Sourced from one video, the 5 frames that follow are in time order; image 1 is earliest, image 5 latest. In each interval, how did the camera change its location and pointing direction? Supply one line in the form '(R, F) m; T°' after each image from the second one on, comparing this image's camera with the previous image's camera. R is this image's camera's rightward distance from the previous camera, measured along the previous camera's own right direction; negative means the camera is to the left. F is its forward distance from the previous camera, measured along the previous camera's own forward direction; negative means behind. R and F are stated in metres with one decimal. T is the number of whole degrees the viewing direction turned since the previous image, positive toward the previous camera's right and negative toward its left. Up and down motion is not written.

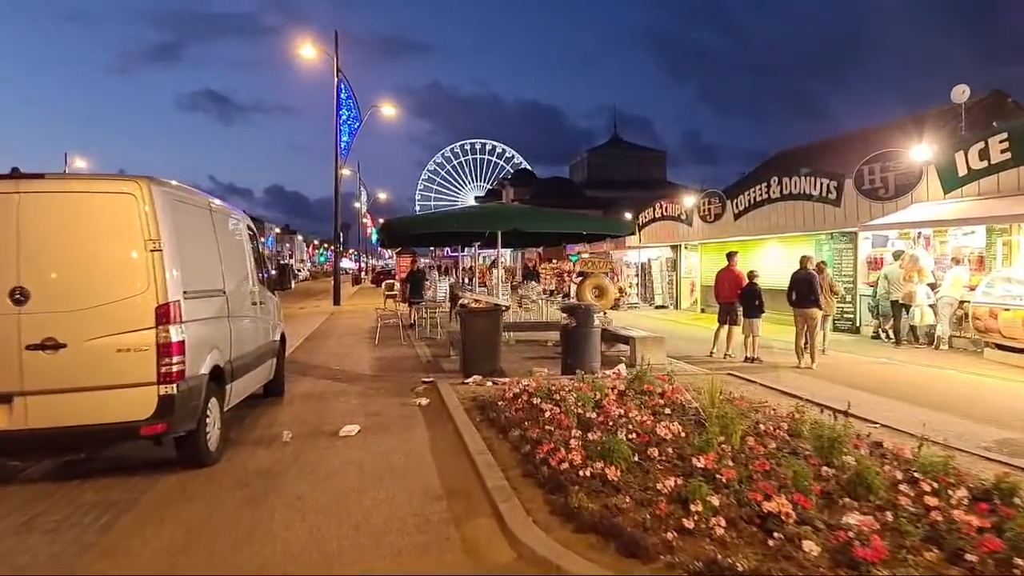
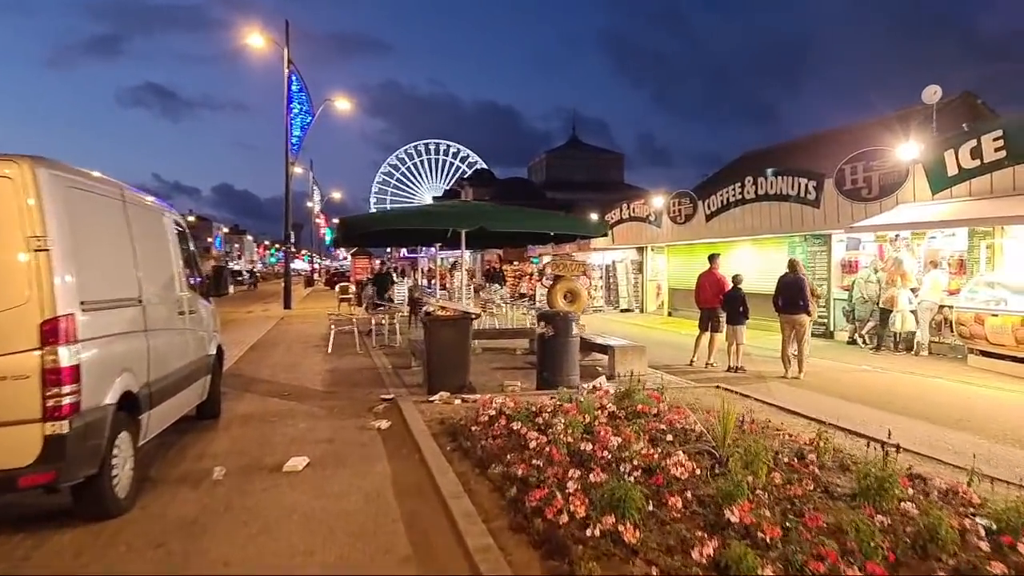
(-0.2, +1.1) m; +4°
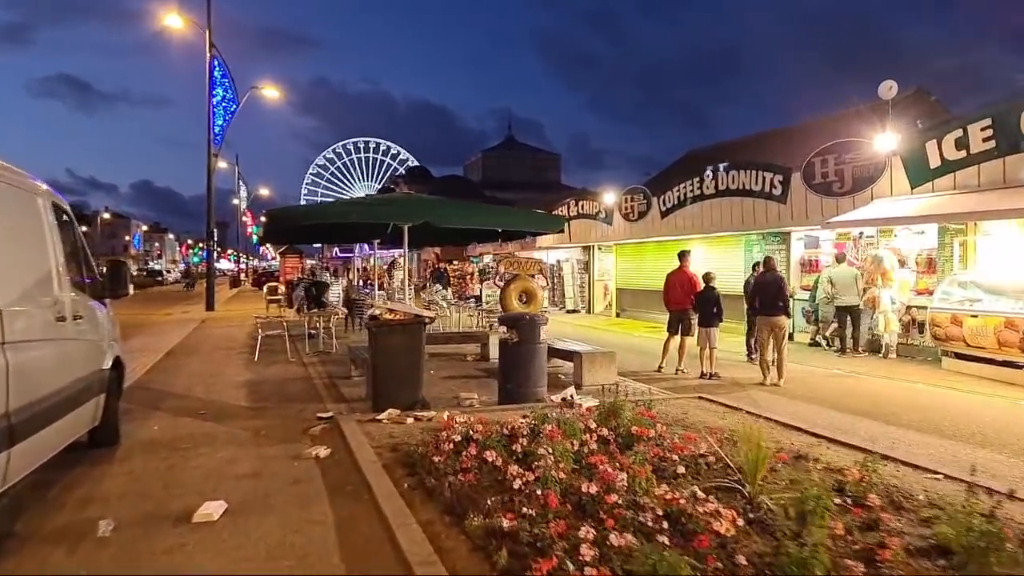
(-0.3, +1.3) m; +5°
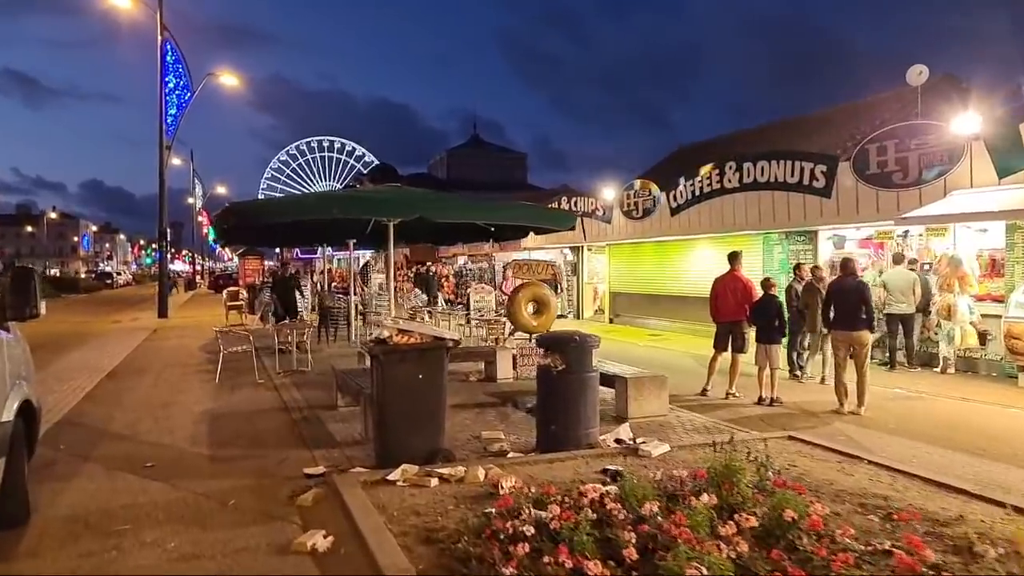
(-0.8, +1.9) m; +3°
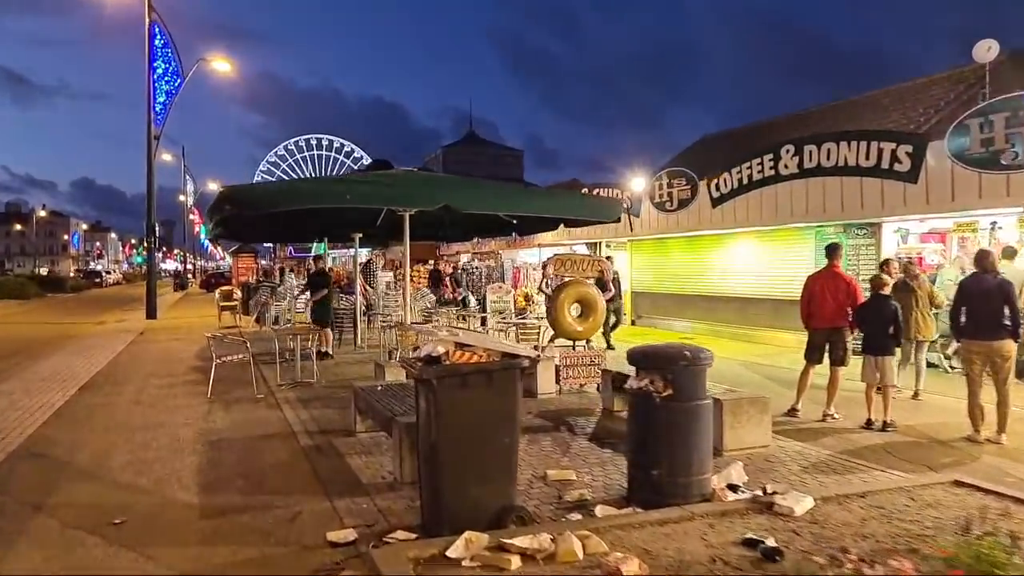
(-0.7, +1.6) m; +1°
